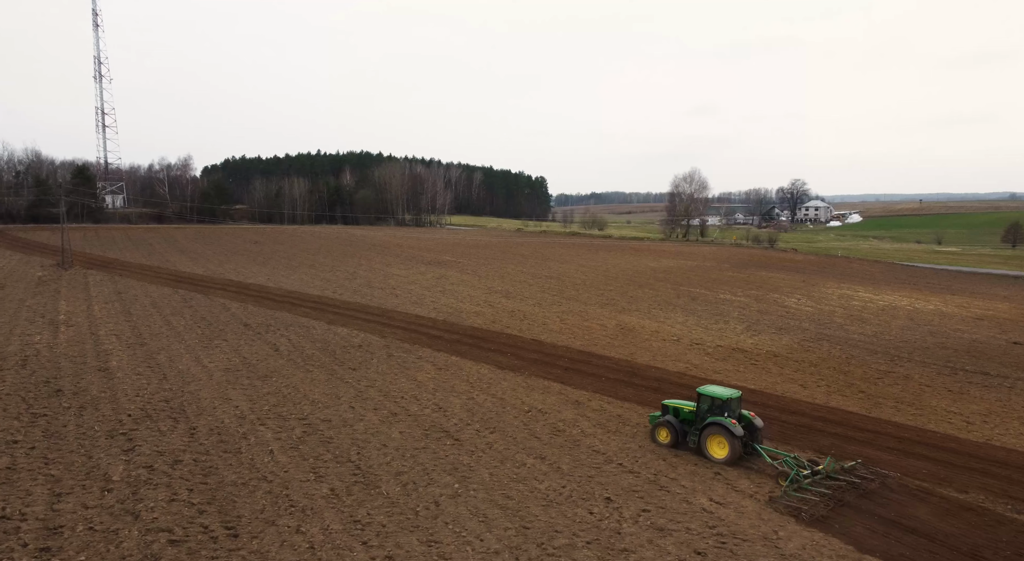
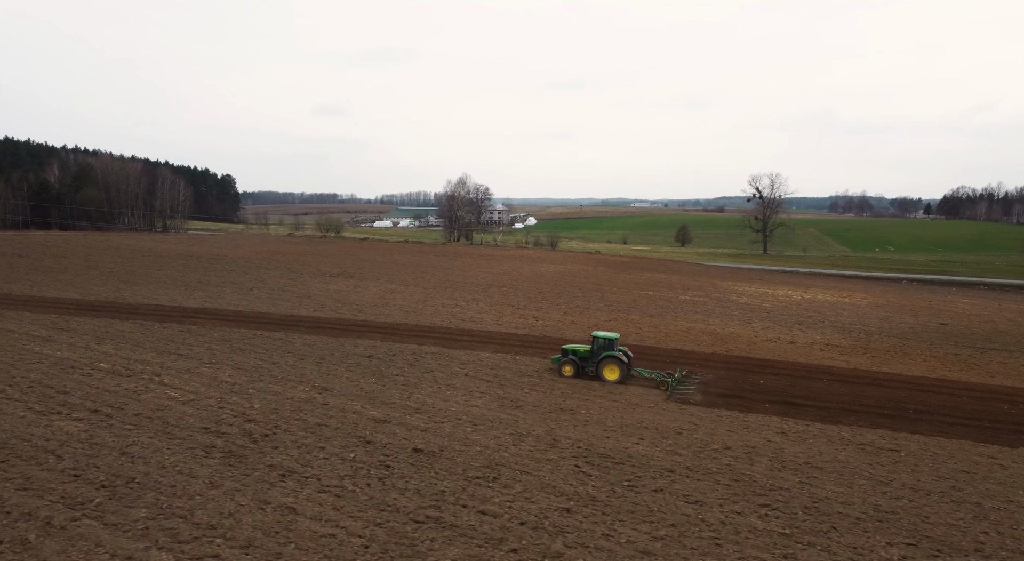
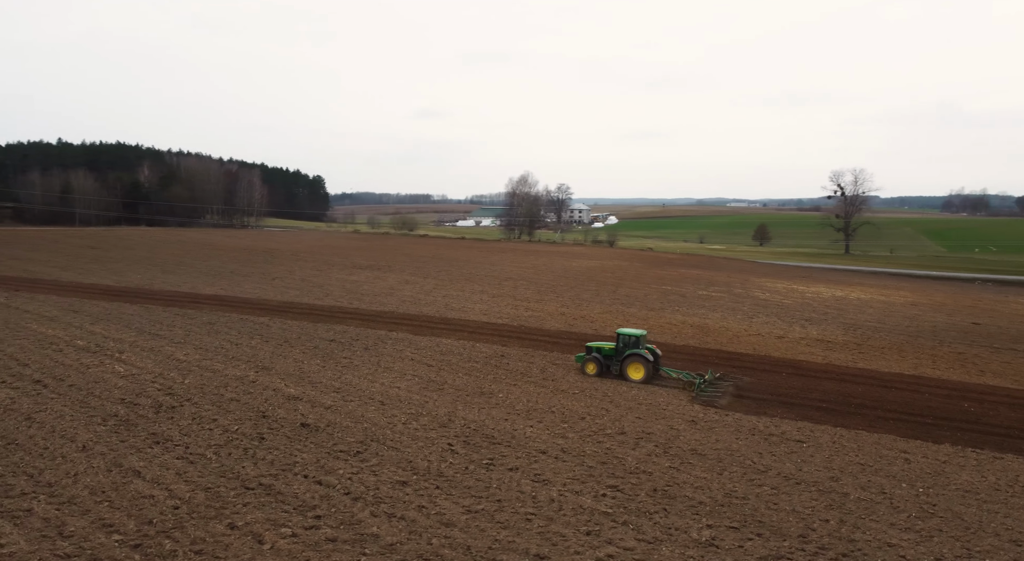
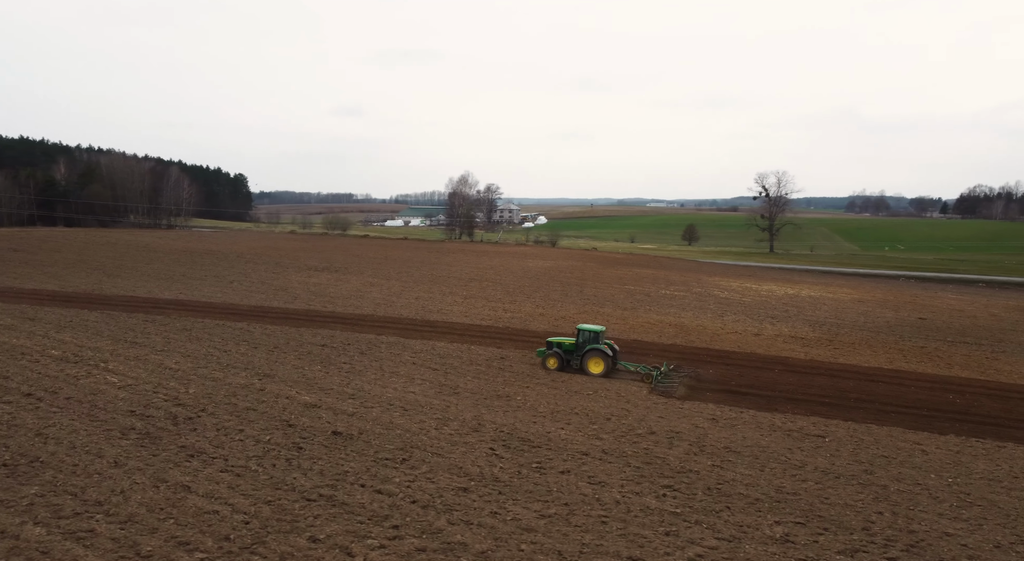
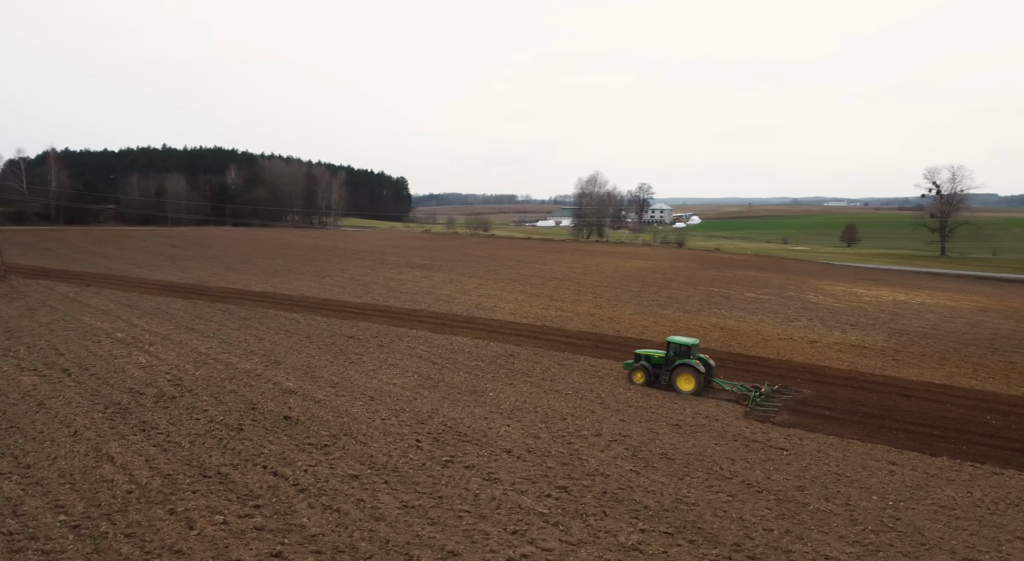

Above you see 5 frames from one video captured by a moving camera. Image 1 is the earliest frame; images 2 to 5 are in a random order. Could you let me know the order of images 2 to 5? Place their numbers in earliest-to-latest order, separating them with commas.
5, 3, 4, 2
